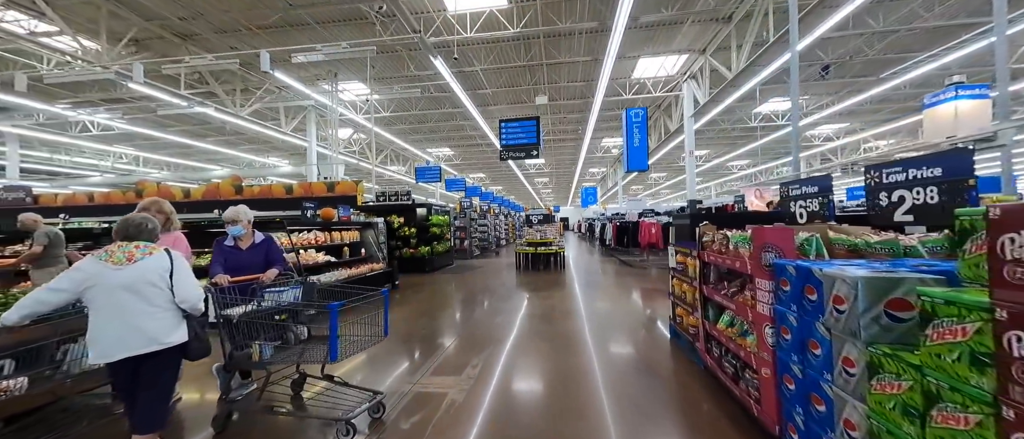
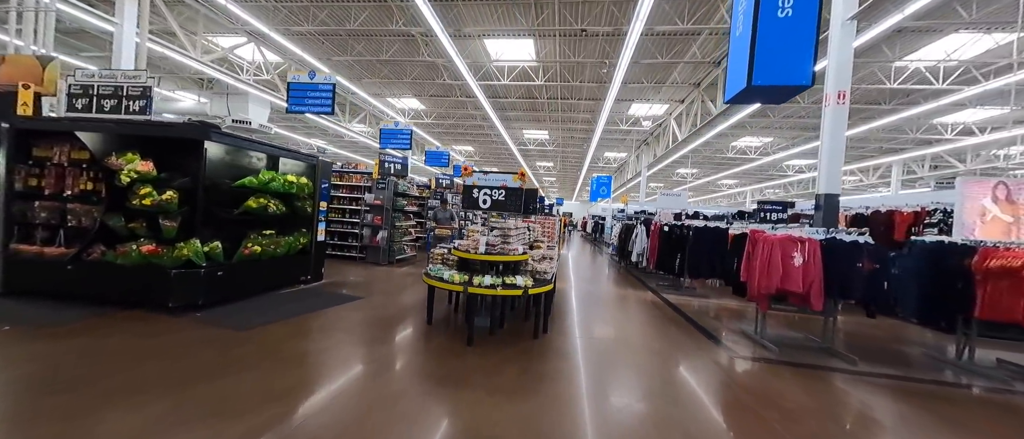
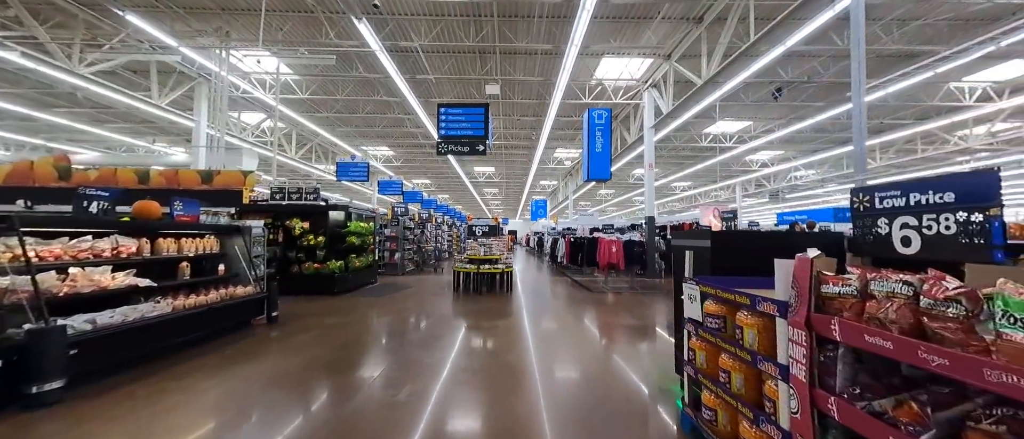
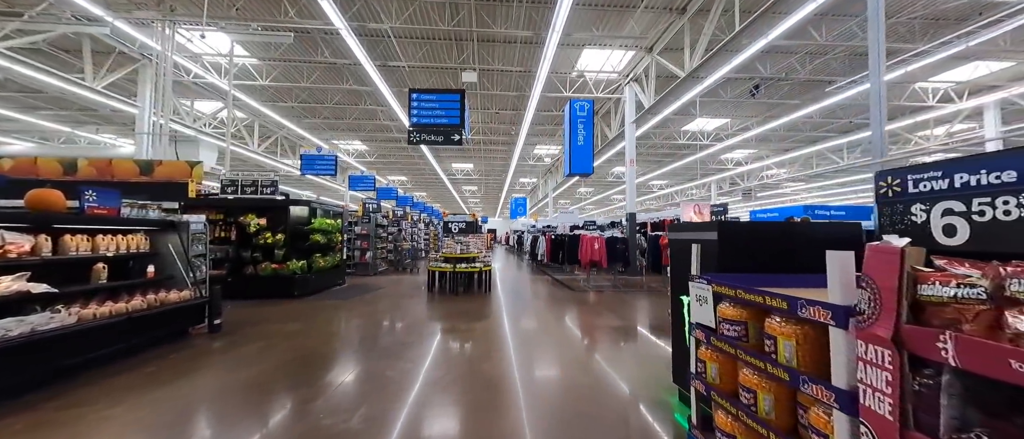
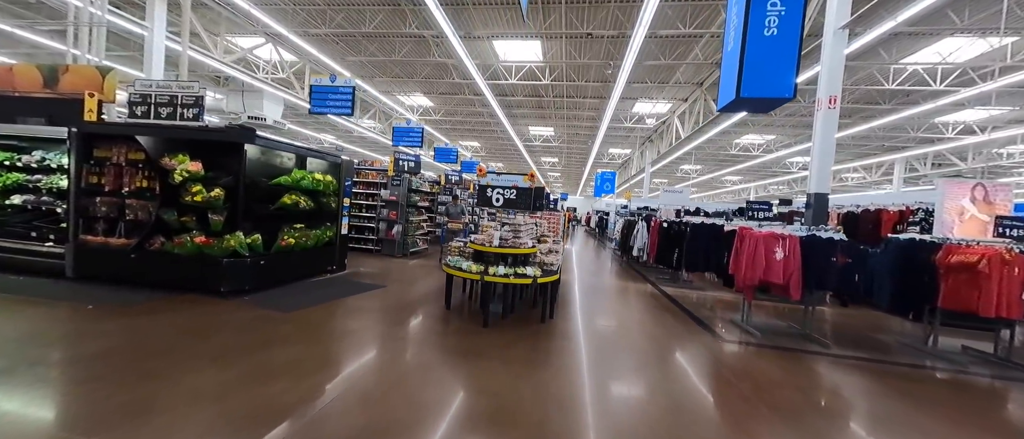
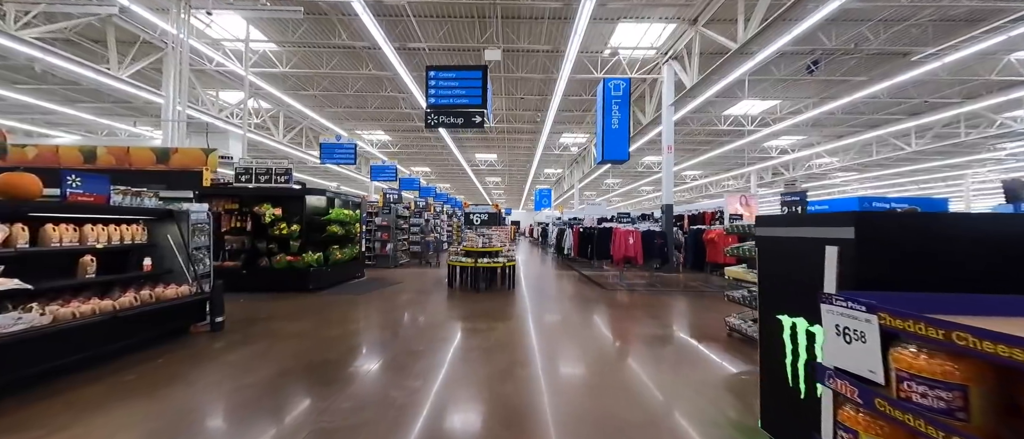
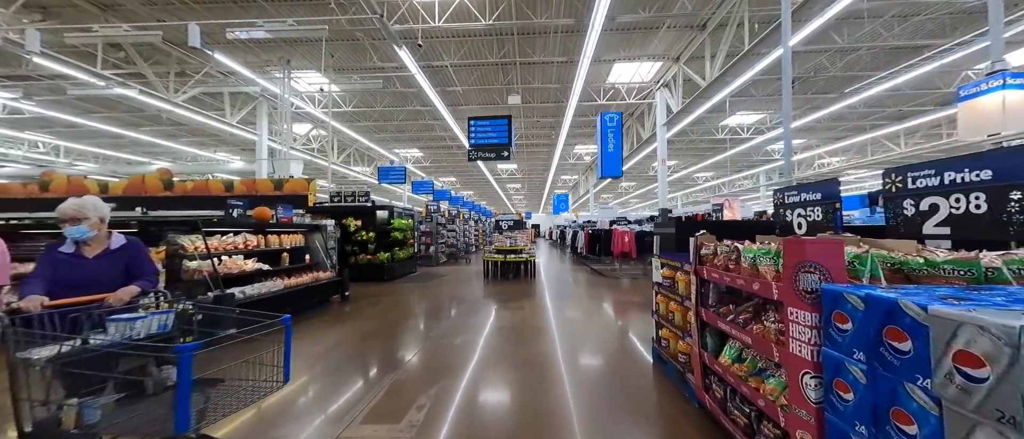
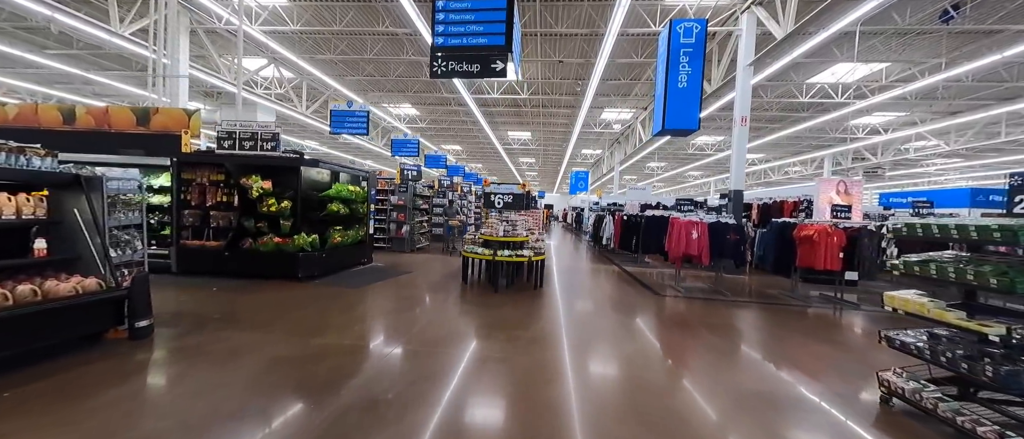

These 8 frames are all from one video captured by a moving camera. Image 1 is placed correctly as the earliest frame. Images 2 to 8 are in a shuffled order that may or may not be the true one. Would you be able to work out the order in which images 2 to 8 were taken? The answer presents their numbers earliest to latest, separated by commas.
7, 3, 4, 6, 8, 5, 2
